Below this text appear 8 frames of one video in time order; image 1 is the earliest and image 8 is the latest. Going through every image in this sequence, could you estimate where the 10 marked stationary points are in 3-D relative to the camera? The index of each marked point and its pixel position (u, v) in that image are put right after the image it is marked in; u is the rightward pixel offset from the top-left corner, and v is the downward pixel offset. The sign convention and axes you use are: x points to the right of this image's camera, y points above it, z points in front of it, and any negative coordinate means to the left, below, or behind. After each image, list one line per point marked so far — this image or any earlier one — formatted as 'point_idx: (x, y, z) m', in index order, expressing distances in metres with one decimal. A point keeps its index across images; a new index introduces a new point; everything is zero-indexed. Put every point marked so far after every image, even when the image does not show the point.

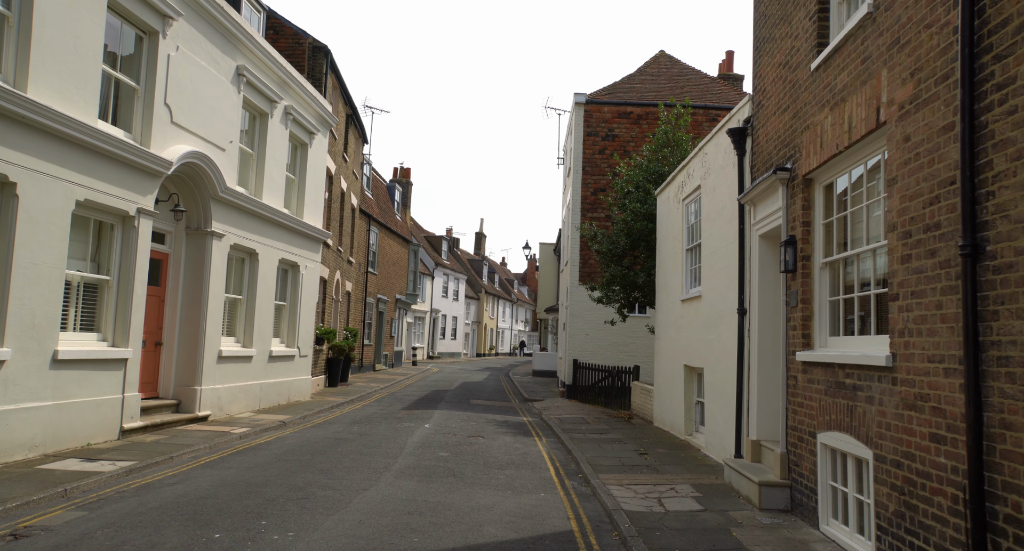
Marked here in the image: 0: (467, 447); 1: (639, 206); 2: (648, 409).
0: (-0.7, -2.6, +11.3) m
1: (+2.8, +1.5, +16.1) m
2: (+2.9, -2.8, +15.6) m
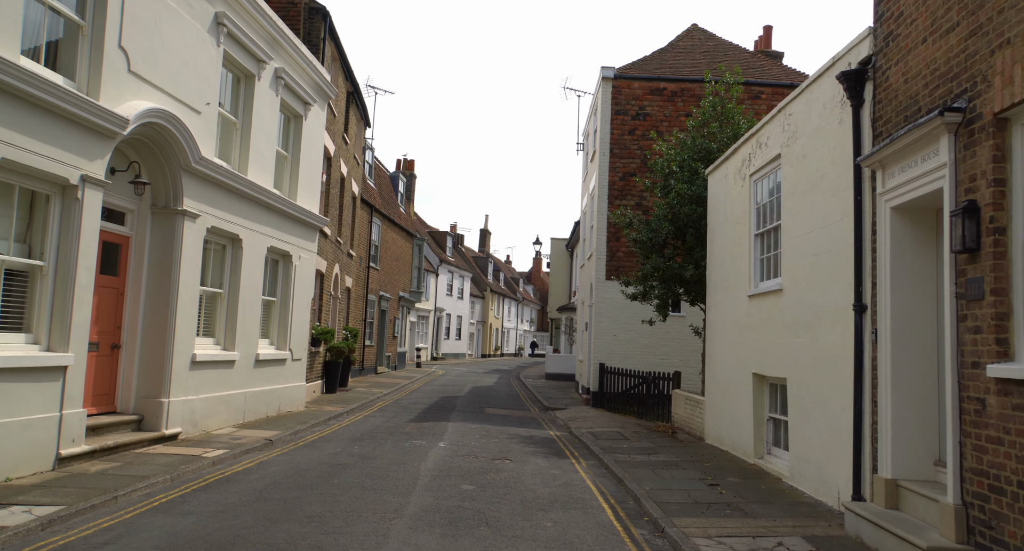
0: (-0.2, -2.5, +9.1) m
1: (+3.3, +1.6, +13.9) m
2: (+3.4, -2.7, +13.4) m
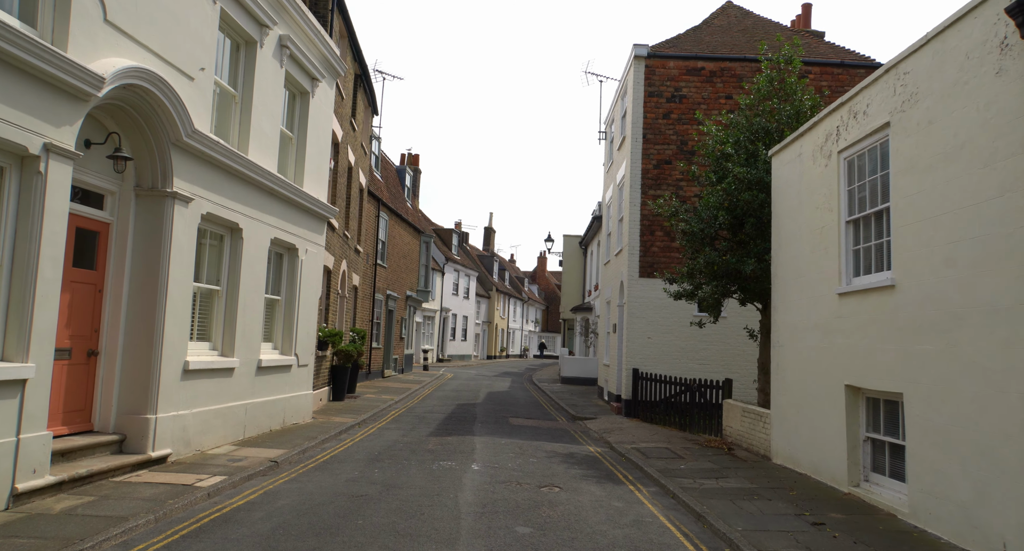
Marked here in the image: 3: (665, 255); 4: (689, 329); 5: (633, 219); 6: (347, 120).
0: (+0.4, -2.4, +7.5) m
1: (+3.8, +1.7, +12.3) m
2: (+4.0, -2.6, +11.8) m
3: (+3.6, +0.5, +17.3) m
4: (+4.1, -1.3, +17.2) m
5: (+2.8, +1.3, +17.3) m
6: (-4.1, +3.9, +18.5) m
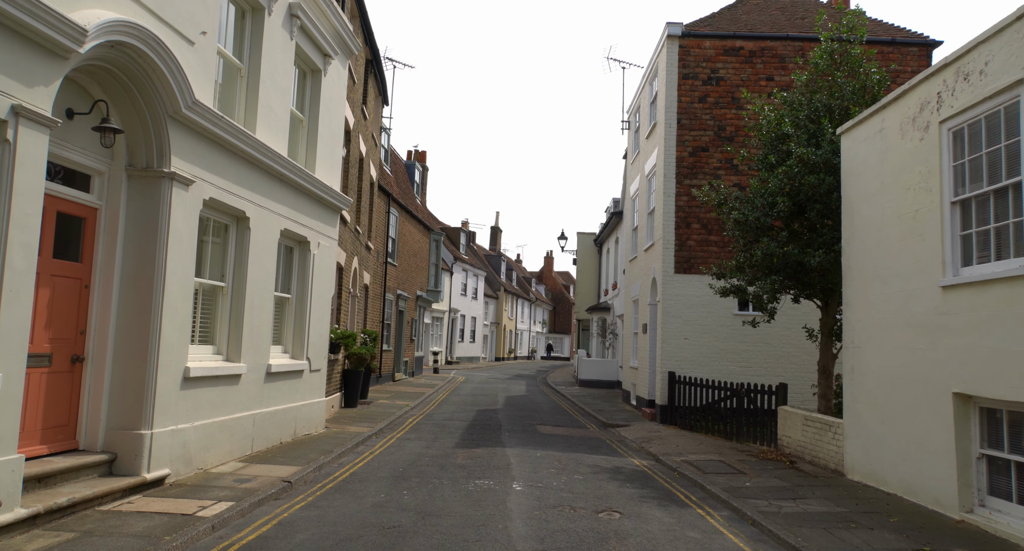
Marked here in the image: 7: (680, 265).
0: (+0.9, -2.3, +6.3) m
1: (+4.4, +1.8, +11.1) m
2: (+4.5, -2.5, +10.6) m
3: (+4.1, +0.6, +16.0) m
4: (+4.6, -1.2, +16.0) m
5: (+3.4, +1.4, +16.1) m
6: (-3.6, +3.9, +17.2) m
7: (+3.6, +0.2, +16.0) m
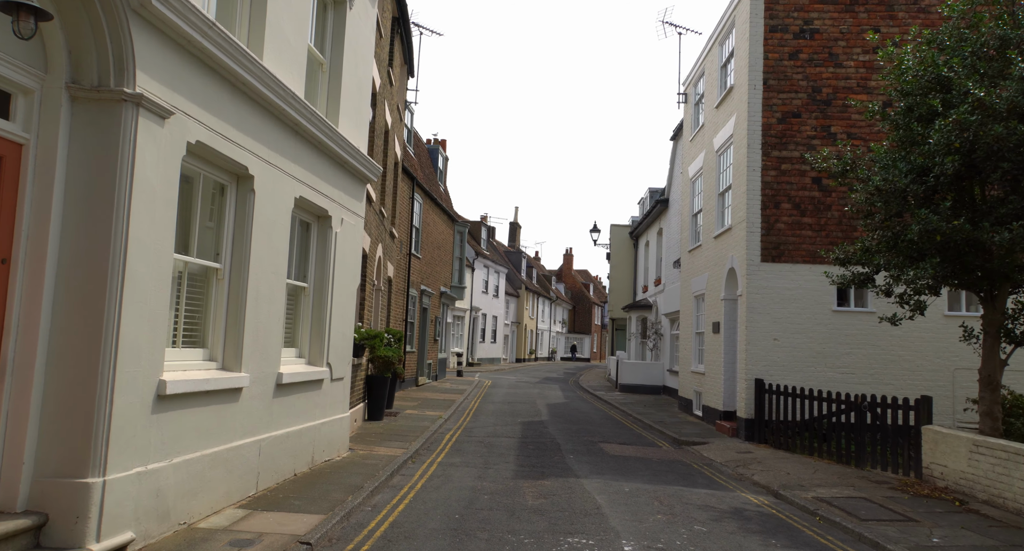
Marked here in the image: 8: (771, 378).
0: (+1.8, -2.1, +3.7) m
1: (+5.3, +2.0, +8.5) m
2: (+5.5, -2.3, +8.0) m
3: (+5.1, +0.8, +13.4) m
4: (+5.7, -1.0, +13.3) m
5: (+4.4, +1.6, +13.5) m
6: (-2.5, +4.2, +14.7) m
7: (+4.7, +0.4, +13.4) m
8: (+4.7, -1.8, +13.3) m
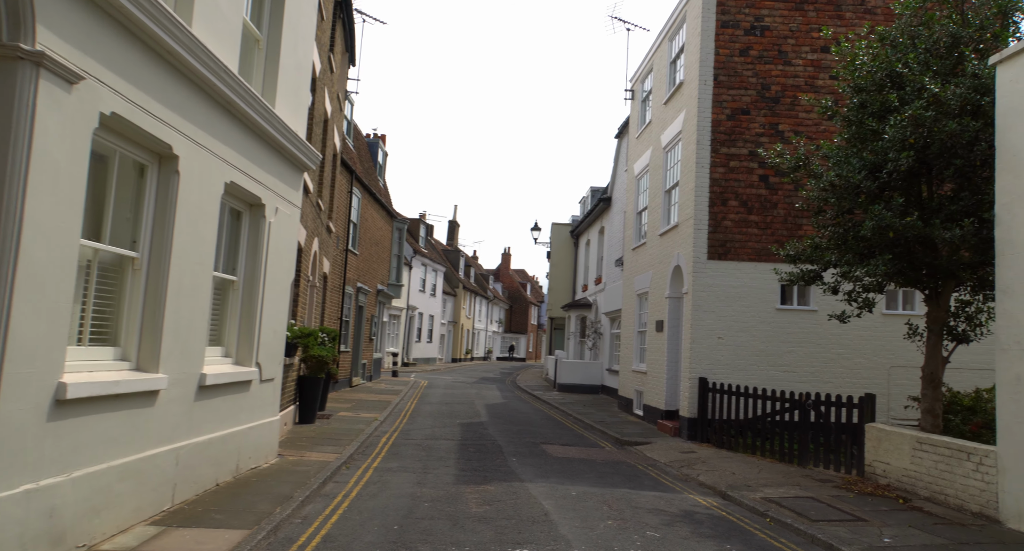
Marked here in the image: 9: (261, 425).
0: (+1.6, -2.1, +3.4) m
1: (+4.7, +2.1, +8.4) m
2: (+4.8, -2.3, +8.0) m
3: (+4.1, +0.8, +13.4) m
4: (+4.6, -0.9, +13.4) m
5: (+3.3, +1.7, +13.4) m
6: (-3.7, +4.2, +14.0) m
7: (+3.6, +0.5, +13.3) m
8: (+3.6, -1.8, +13.2) m
9: (-3.1, -1.8, +9.1) m
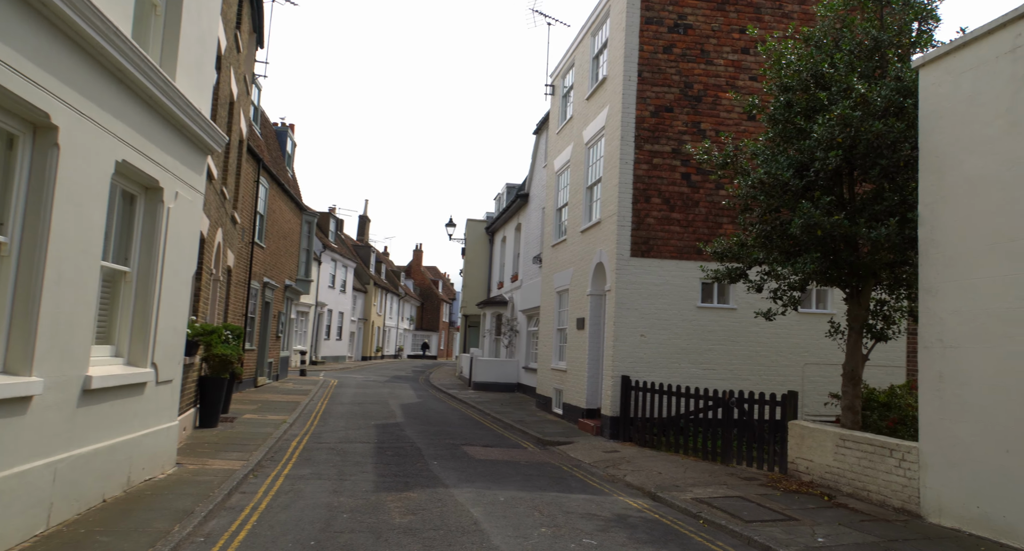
0: (+1.4, -2.0, +3.2) m
1: (+3.9, +2.1, +8.5) m
2: (+4.1, -2.3, +8.1) m
3: (+2.7, +0.8, +13.3) m
4: (+3.2, -0.9, +13.4) m
5: (+2.0, +1.7, +13.2) m
6: (-5.0, +4.4, +13.0) m
7: (+2.2, +0.5, +13.2) m
8: (+2.2, -1.8, +13.1) m
9: (-4.0, -1.7, +8.2) m
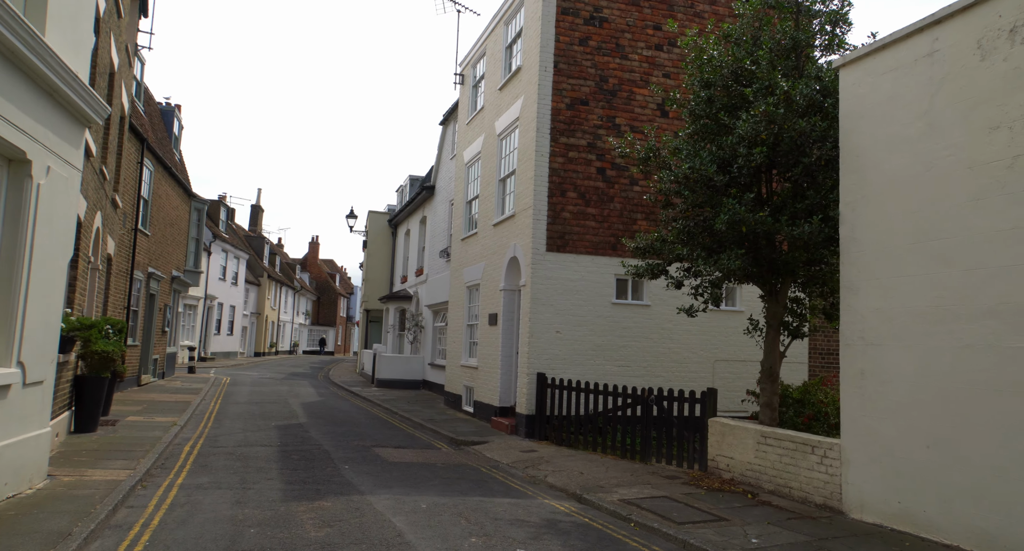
0: (+1.2, -2.0, +2.9) m
1: (+3.1, +2.1, +8.5) m
2: (+3.2, -2.2, +8.1) m
3: (+1.2, +0.9, +13.1) m
4: (+1.7, -0.8, +13.2) m
5: (+0.5, +1.8, +12.9) m
6: (-6.4, +4.6, +11.8) m
7: (+0.7, +0.6, +13.0) m
8: (+0.7, -1.7, +12.9) m
9: (-4.7, -1.6, +7.2) m
